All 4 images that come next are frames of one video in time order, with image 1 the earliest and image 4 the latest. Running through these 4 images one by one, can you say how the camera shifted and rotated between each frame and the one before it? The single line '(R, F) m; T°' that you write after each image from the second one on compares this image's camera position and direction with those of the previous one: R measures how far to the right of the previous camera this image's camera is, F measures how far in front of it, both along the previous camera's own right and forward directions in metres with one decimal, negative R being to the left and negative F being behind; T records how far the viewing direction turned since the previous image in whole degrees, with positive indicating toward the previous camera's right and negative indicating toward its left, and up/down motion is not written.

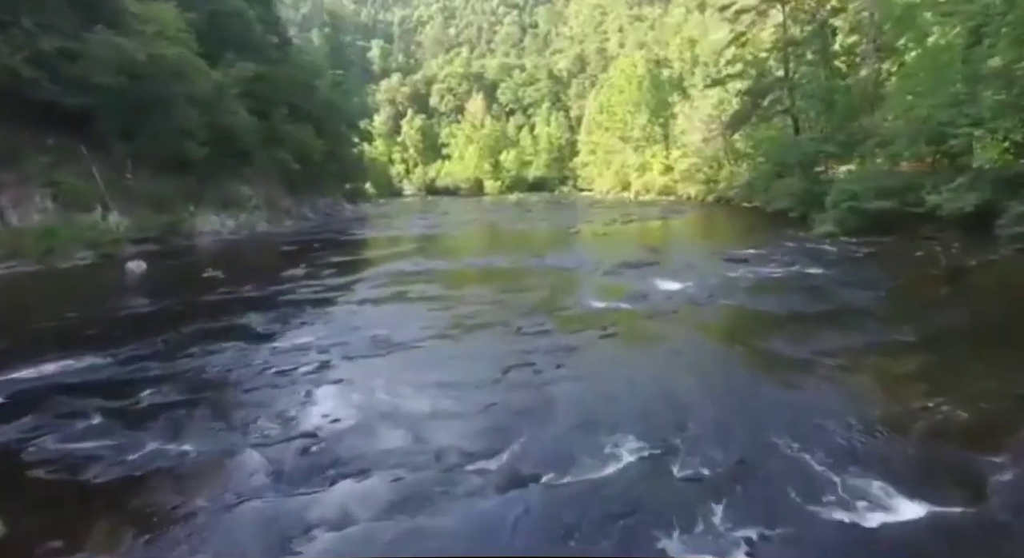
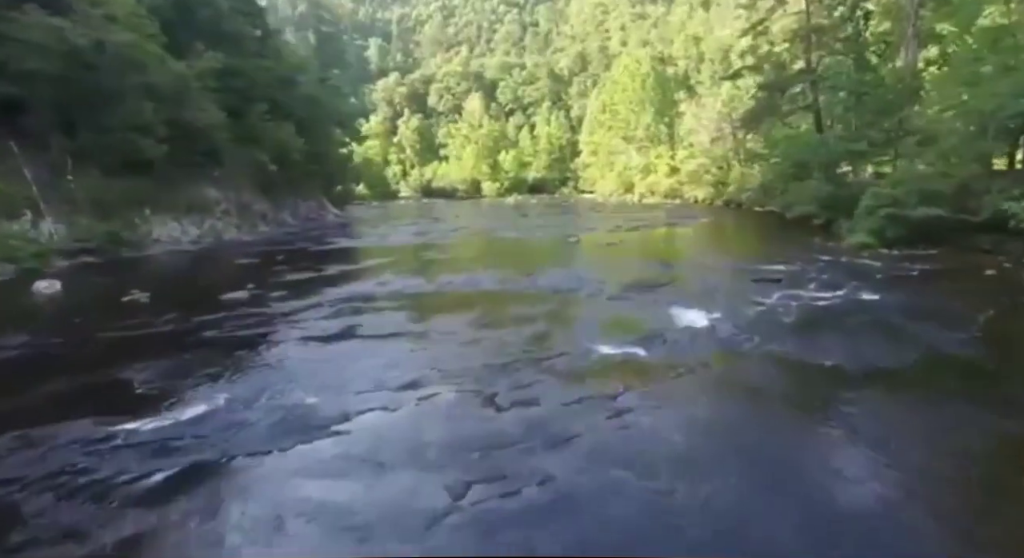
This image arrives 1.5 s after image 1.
(+0.3, +2.5) m; 0°
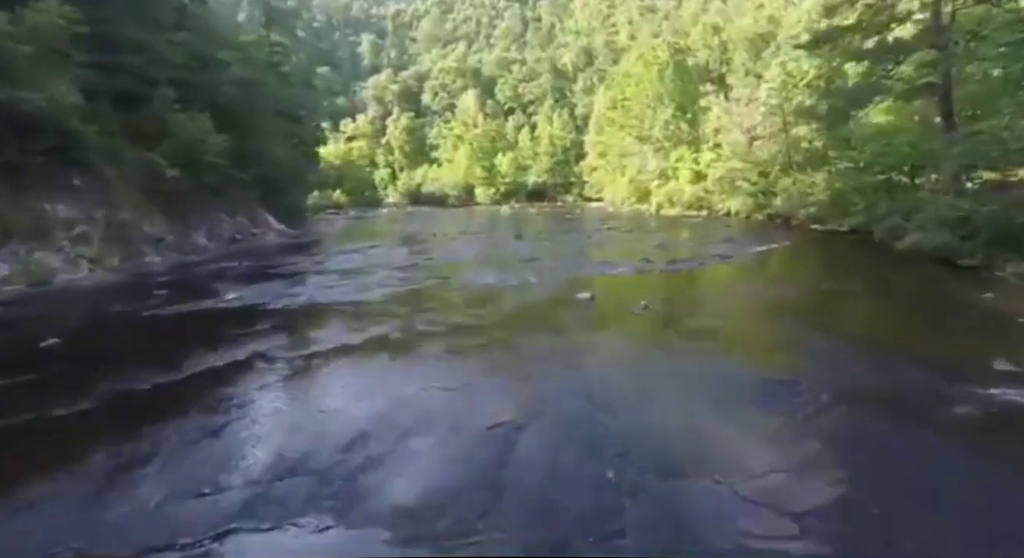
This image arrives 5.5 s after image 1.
(+0.5, +8.0) m; 0°
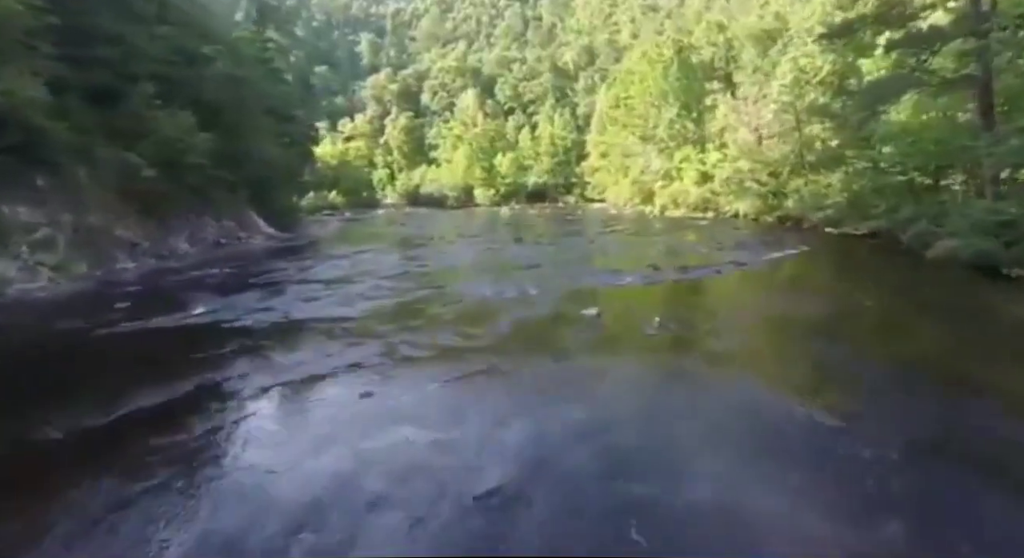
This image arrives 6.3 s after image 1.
(0.0, +1.4) m; 0°
